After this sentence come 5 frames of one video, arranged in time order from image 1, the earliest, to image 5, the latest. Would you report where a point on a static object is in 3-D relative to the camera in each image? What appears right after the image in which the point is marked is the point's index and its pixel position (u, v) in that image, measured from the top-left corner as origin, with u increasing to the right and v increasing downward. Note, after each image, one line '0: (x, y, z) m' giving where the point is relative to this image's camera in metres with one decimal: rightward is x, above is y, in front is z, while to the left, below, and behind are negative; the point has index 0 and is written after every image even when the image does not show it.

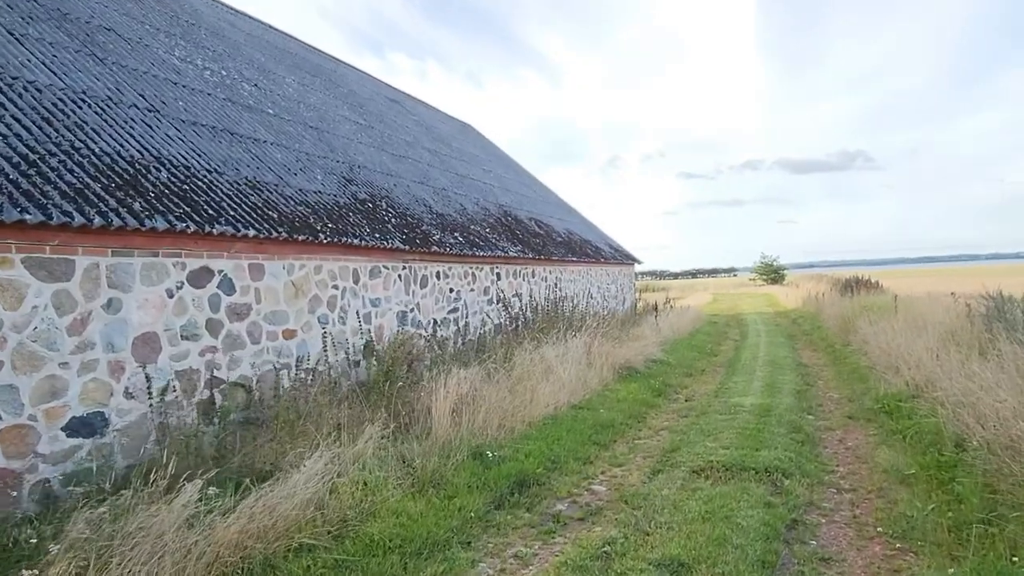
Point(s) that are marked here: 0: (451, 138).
0: (-1.6, +4.0, +19.8) m
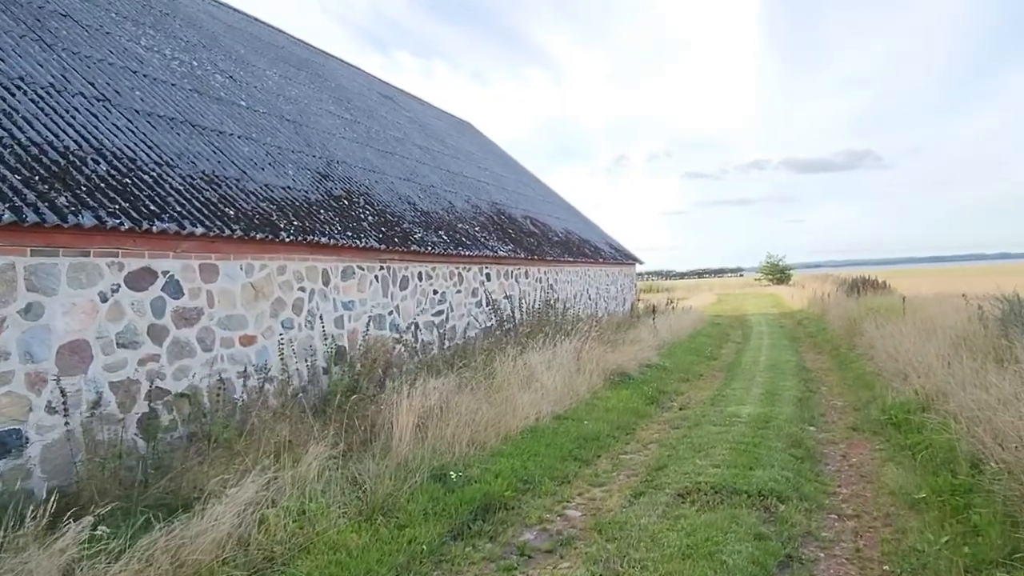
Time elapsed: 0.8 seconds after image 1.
0: (-1.7, +4.0, +19.3) m
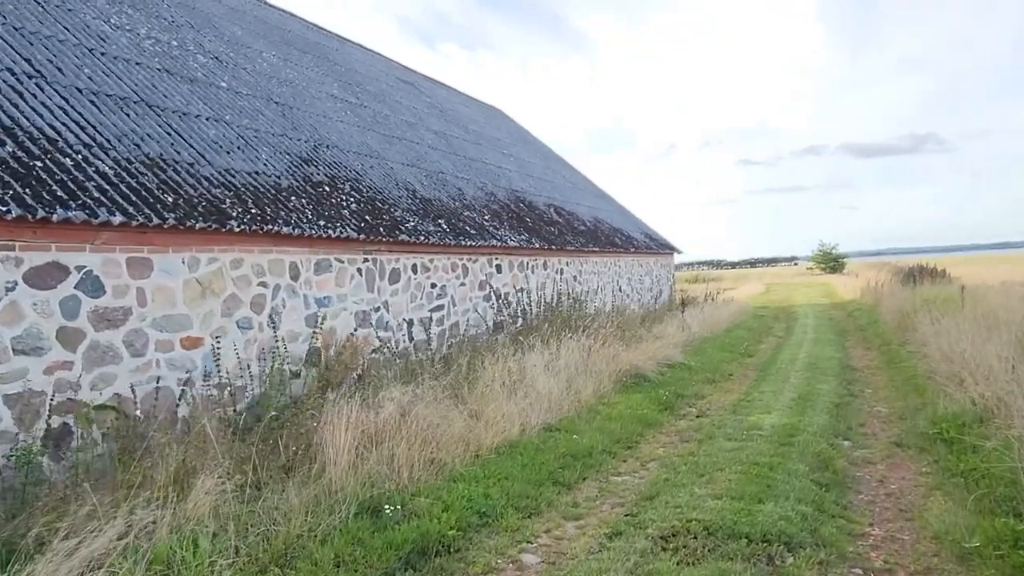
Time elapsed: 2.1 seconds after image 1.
0: (-1.1, +4.2, +18.5) m
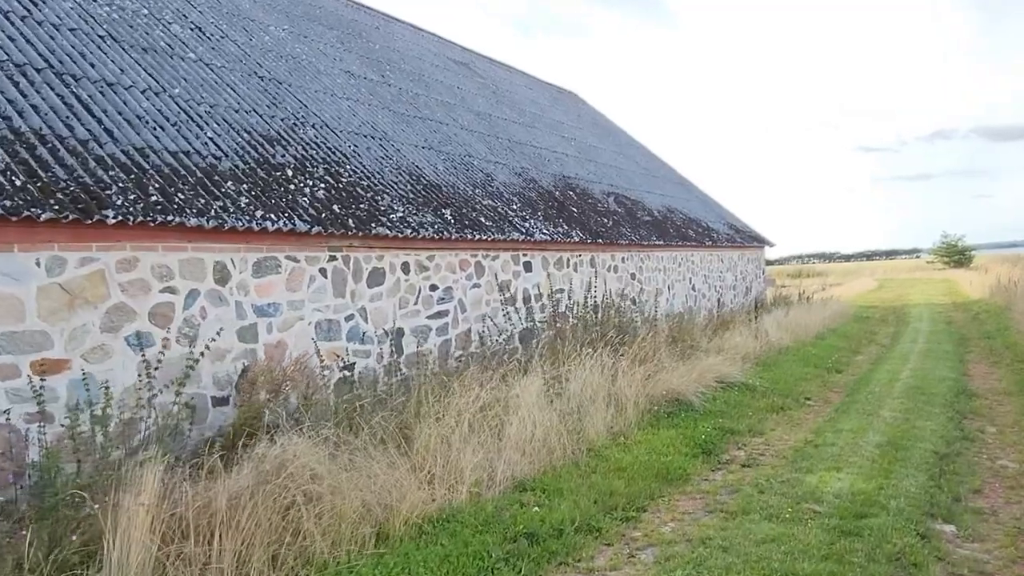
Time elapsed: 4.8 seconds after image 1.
0: (+0.4, +4.3, +17.0) m
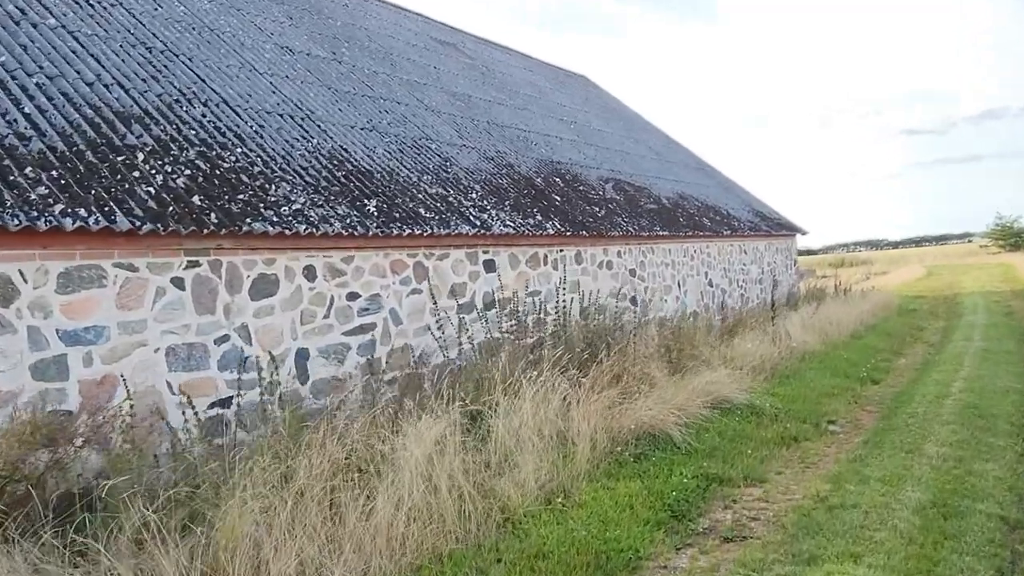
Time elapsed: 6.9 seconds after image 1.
0: (+0.3, +4.3, +15.4) m
